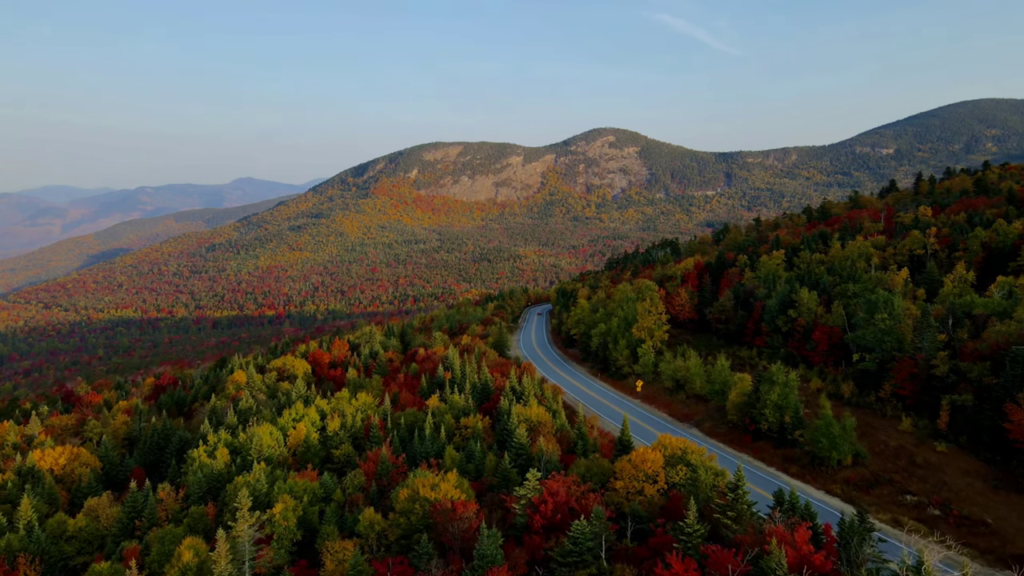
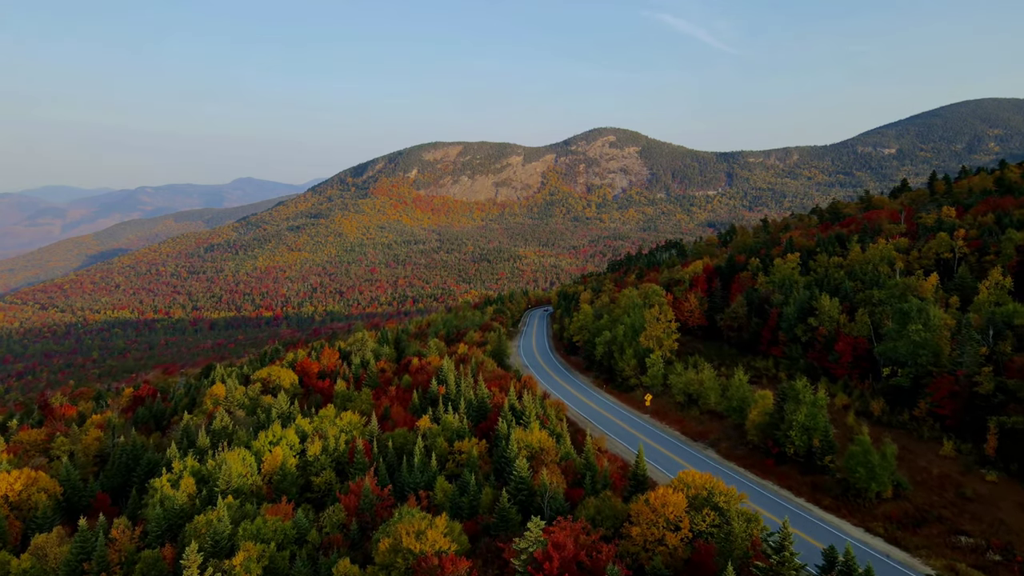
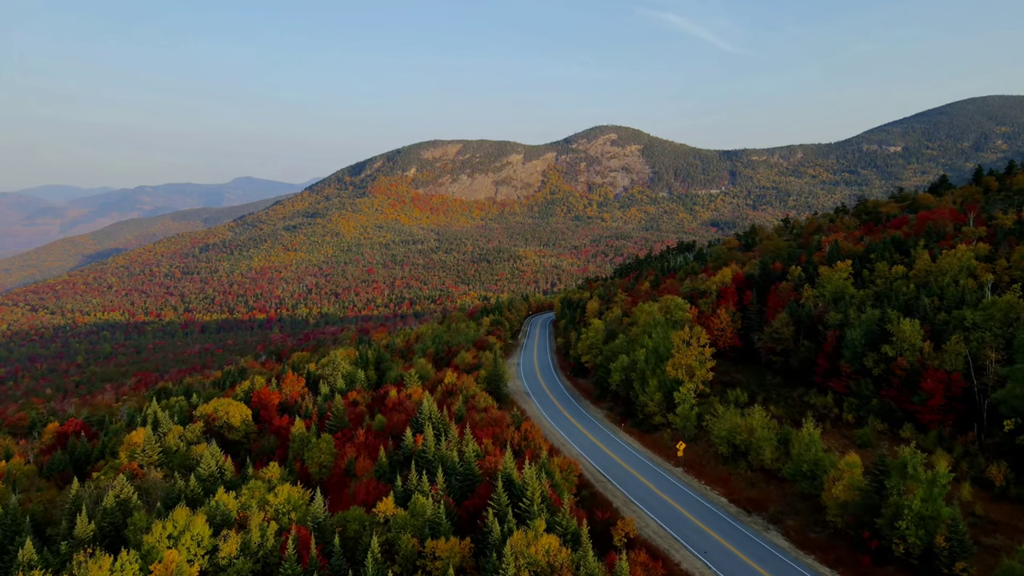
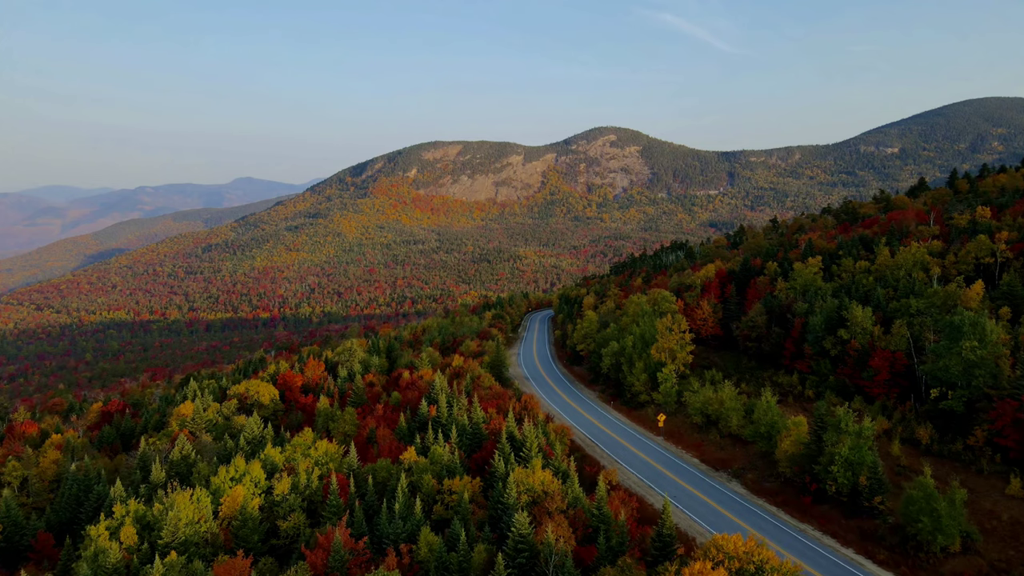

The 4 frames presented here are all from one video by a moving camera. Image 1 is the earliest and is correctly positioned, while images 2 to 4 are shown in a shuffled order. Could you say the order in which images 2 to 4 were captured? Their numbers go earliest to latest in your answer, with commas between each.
2, 4, 3
